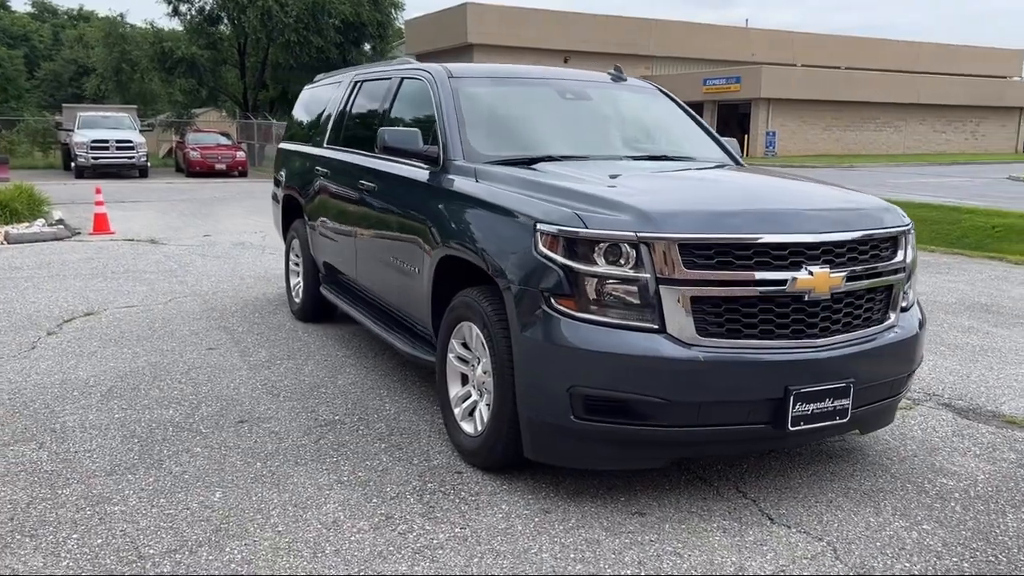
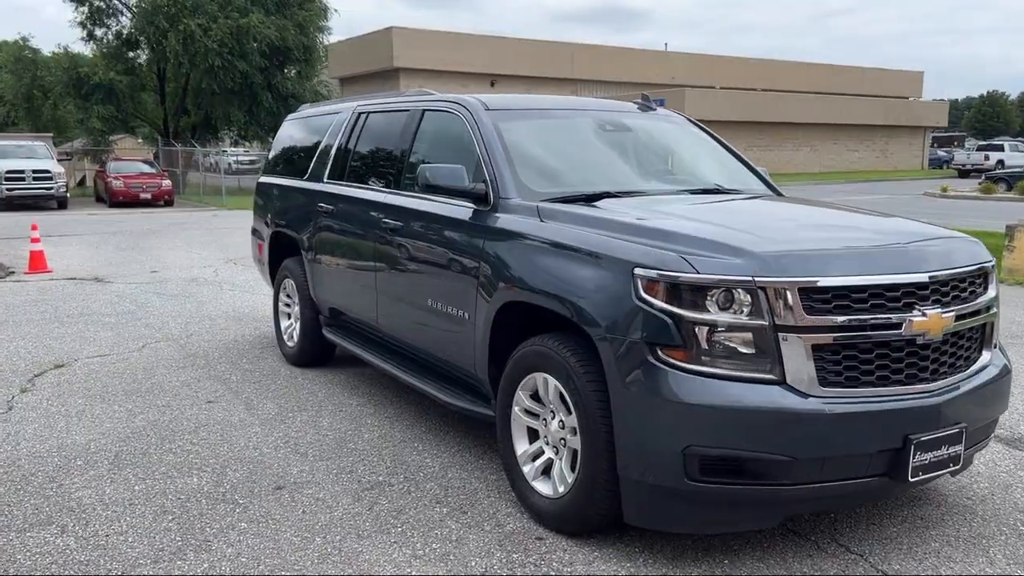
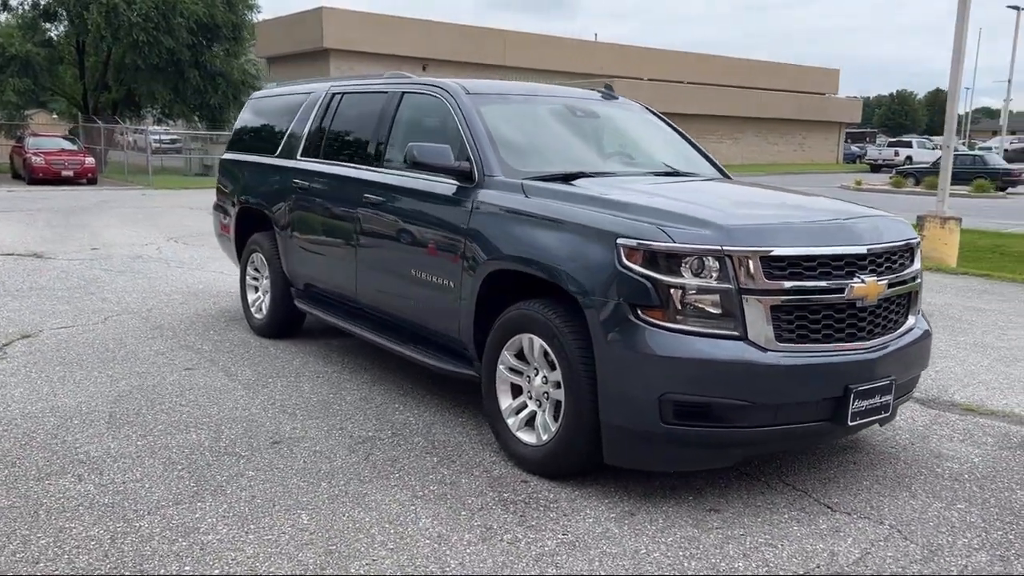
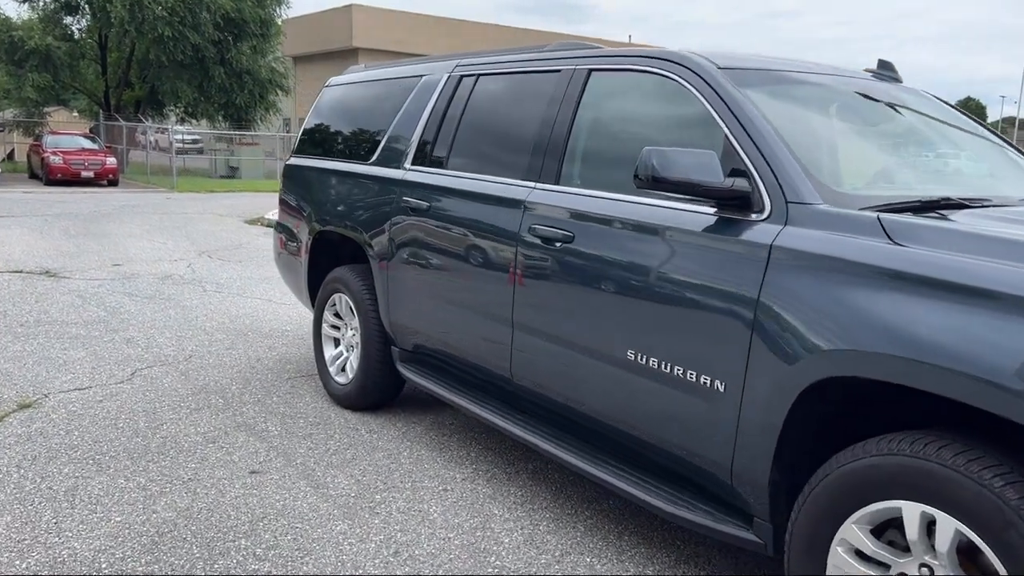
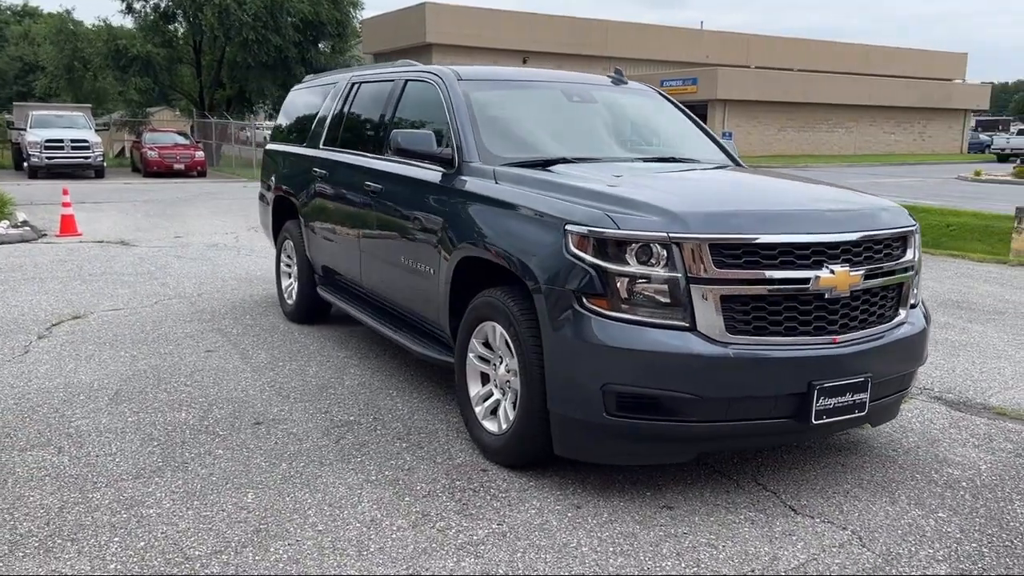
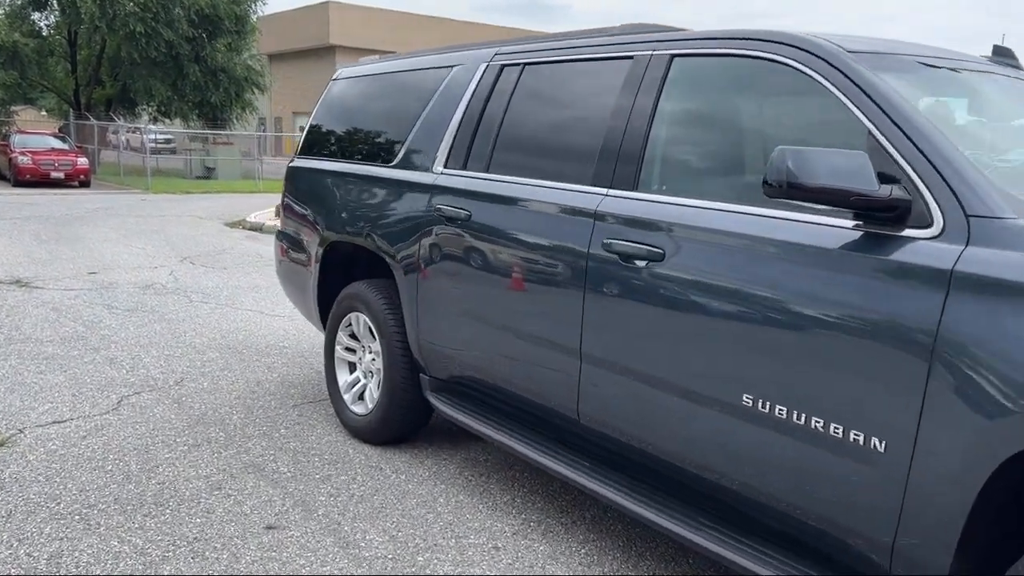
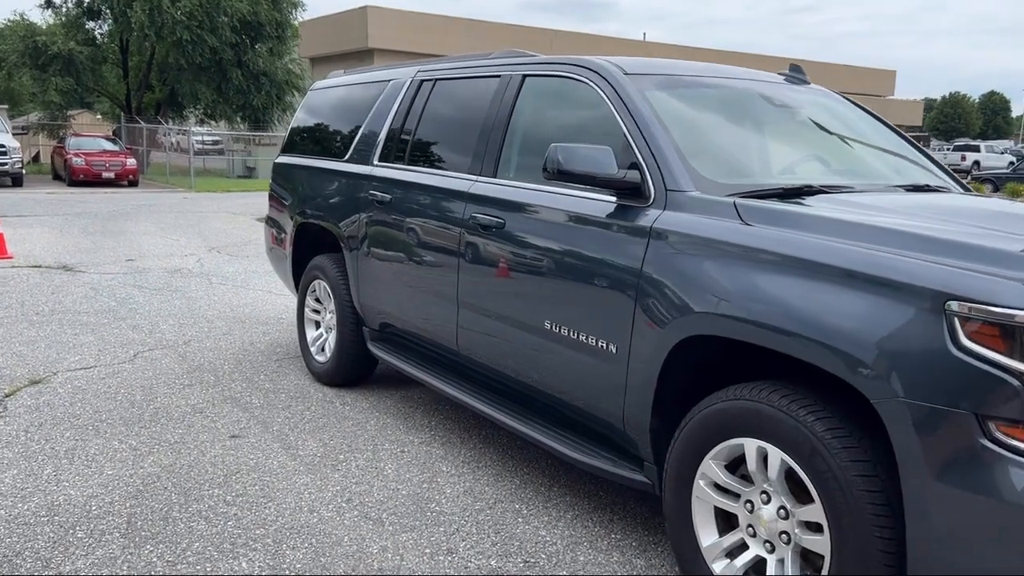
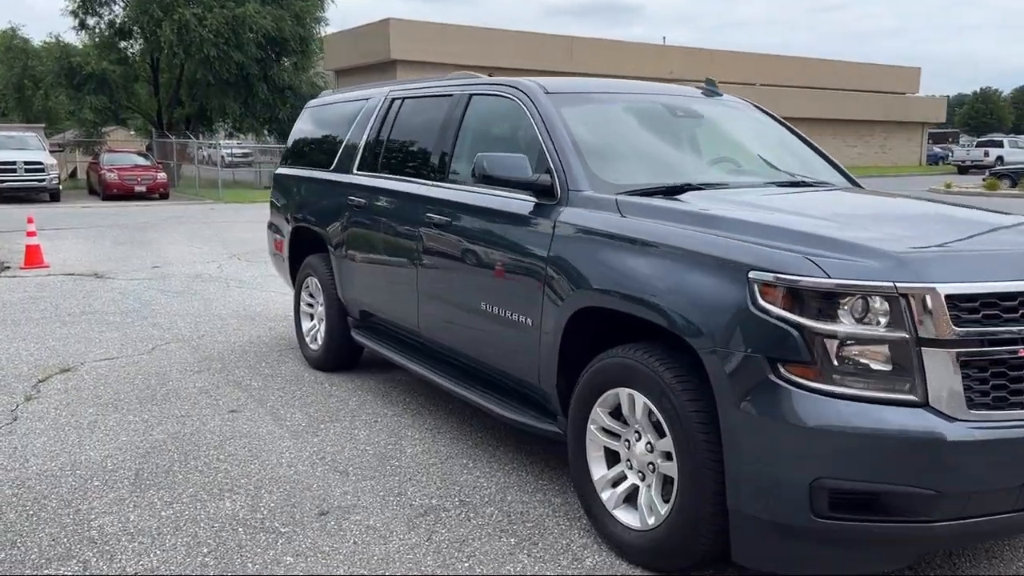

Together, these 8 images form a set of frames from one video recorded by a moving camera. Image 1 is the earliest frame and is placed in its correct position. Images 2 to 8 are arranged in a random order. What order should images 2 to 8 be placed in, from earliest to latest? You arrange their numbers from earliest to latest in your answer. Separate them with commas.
5, 3, 2, 8, 7, 4, 6
